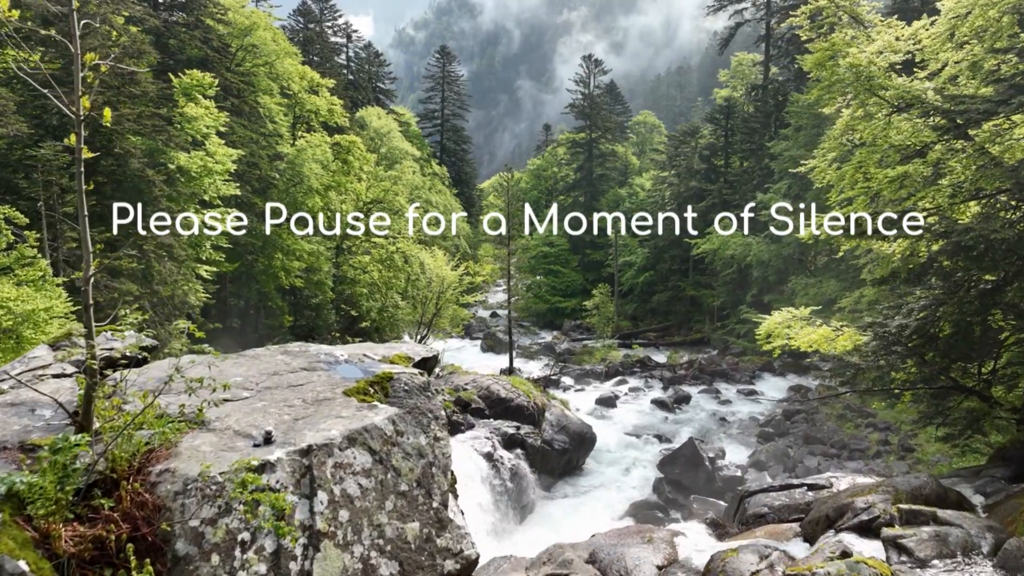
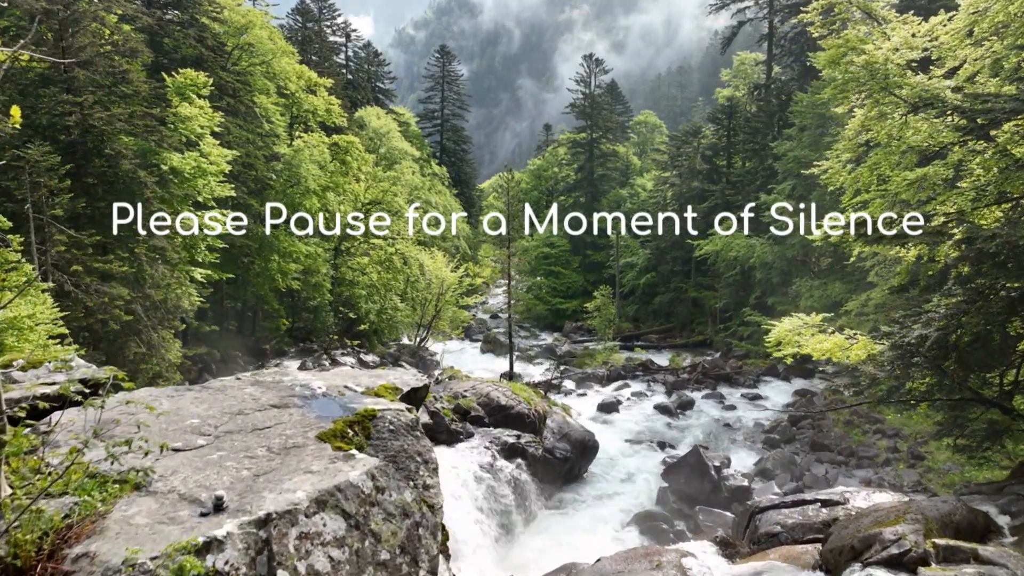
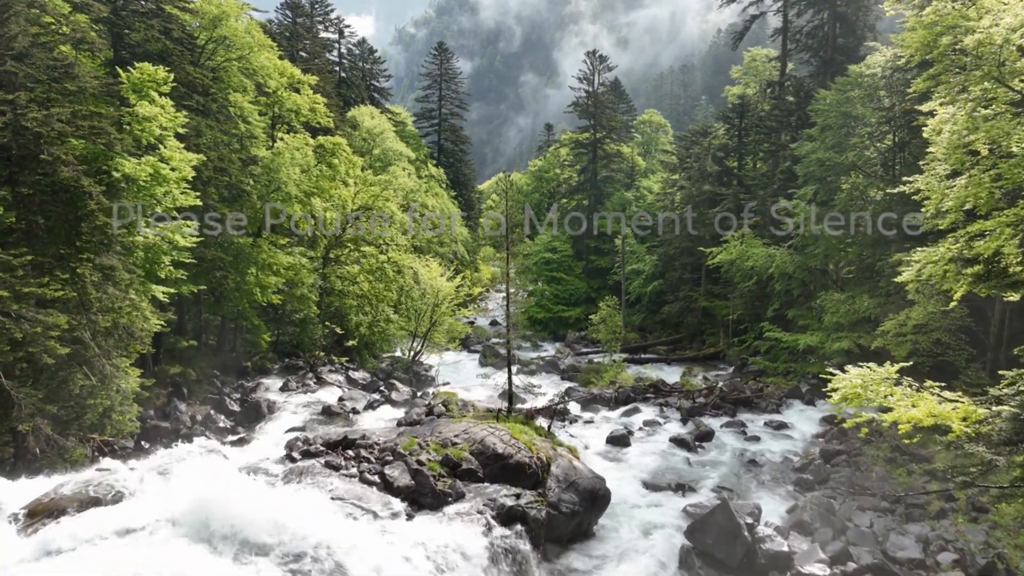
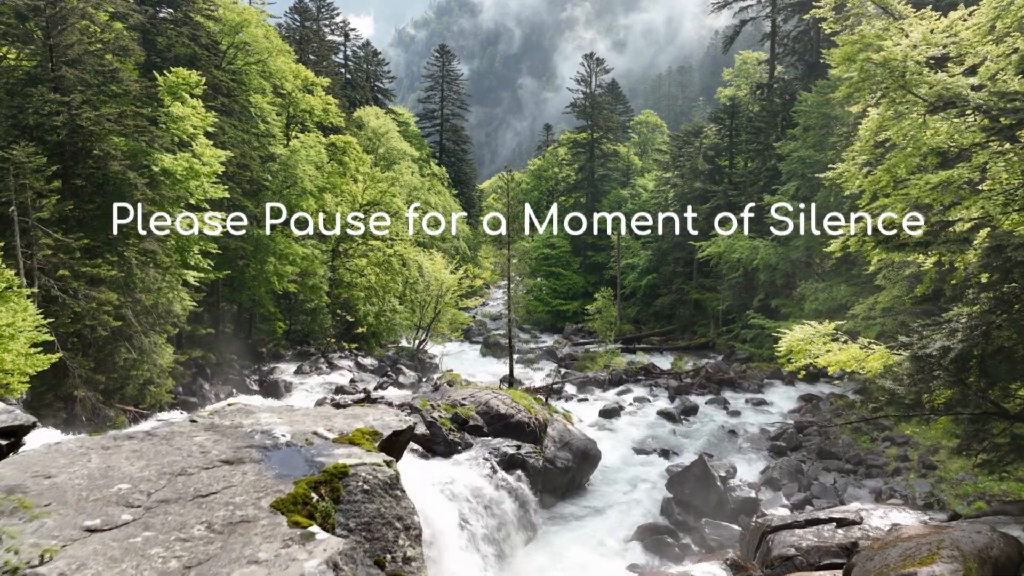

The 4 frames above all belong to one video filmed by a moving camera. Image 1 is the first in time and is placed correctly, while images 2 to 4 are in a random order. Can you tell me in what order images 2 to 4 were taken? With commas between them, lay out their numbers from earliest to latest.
2, 4, 3
